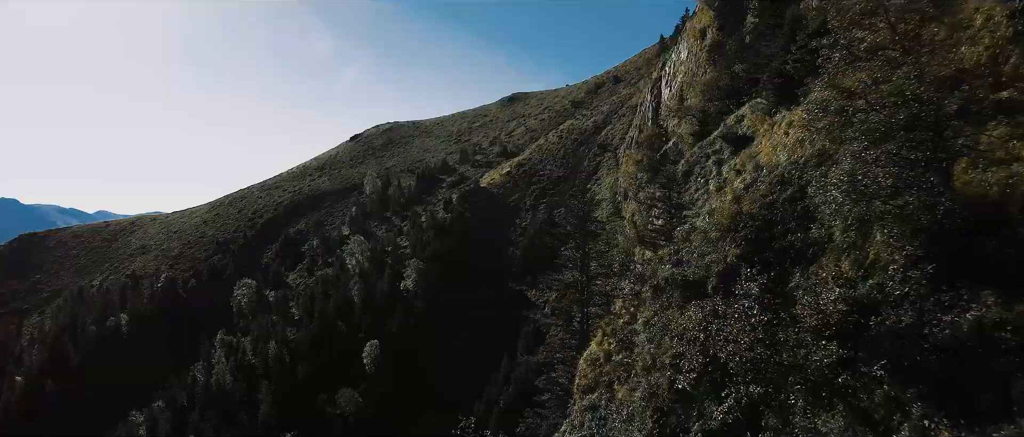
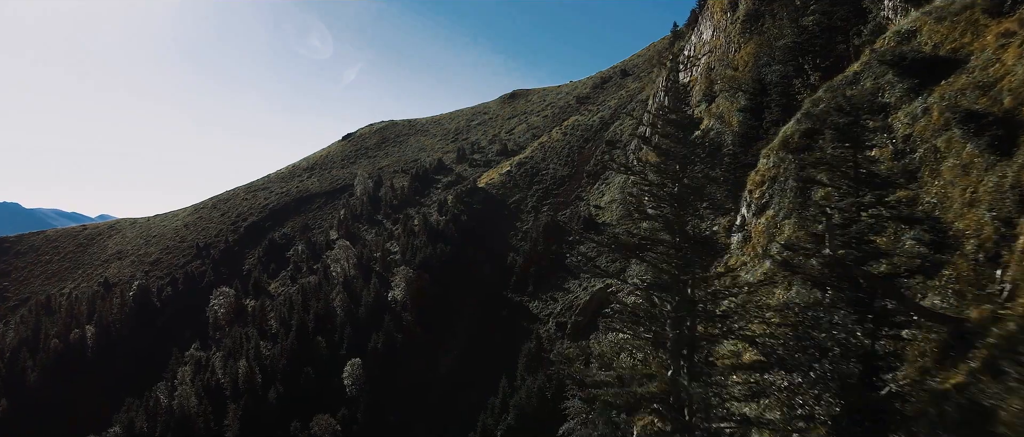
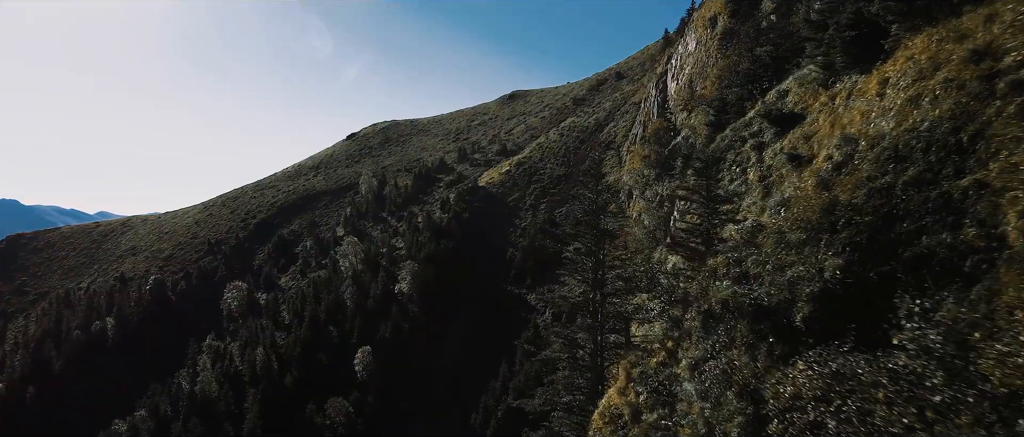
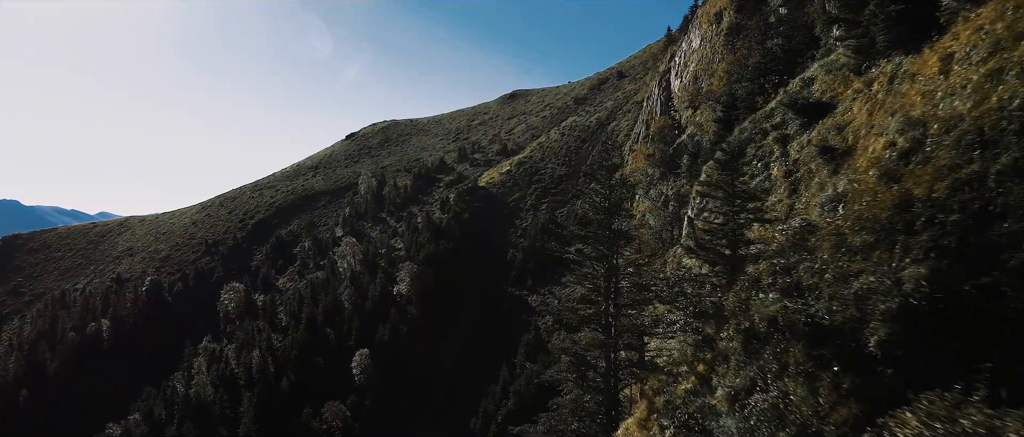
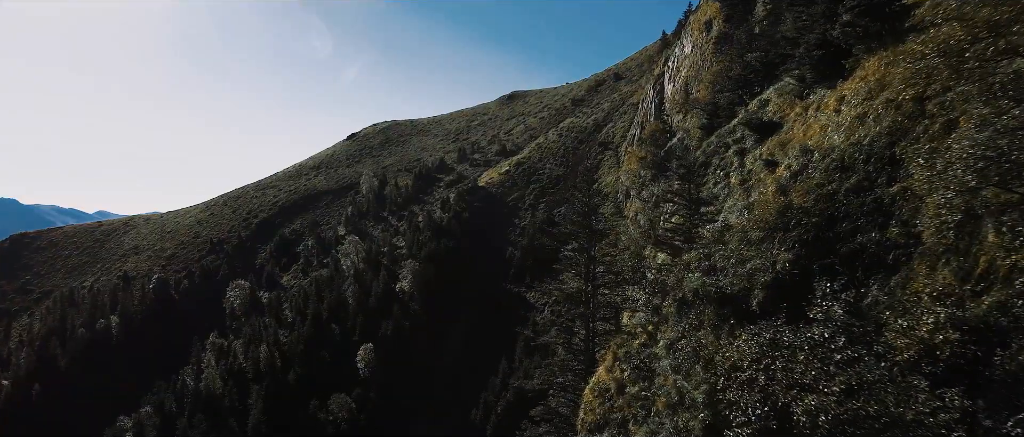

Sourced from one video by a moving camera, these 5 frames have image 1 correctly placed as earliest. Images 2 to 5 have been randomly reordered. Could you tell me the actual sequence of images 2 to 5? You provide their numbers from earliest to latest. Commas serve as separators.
5, 3, 4, 2
